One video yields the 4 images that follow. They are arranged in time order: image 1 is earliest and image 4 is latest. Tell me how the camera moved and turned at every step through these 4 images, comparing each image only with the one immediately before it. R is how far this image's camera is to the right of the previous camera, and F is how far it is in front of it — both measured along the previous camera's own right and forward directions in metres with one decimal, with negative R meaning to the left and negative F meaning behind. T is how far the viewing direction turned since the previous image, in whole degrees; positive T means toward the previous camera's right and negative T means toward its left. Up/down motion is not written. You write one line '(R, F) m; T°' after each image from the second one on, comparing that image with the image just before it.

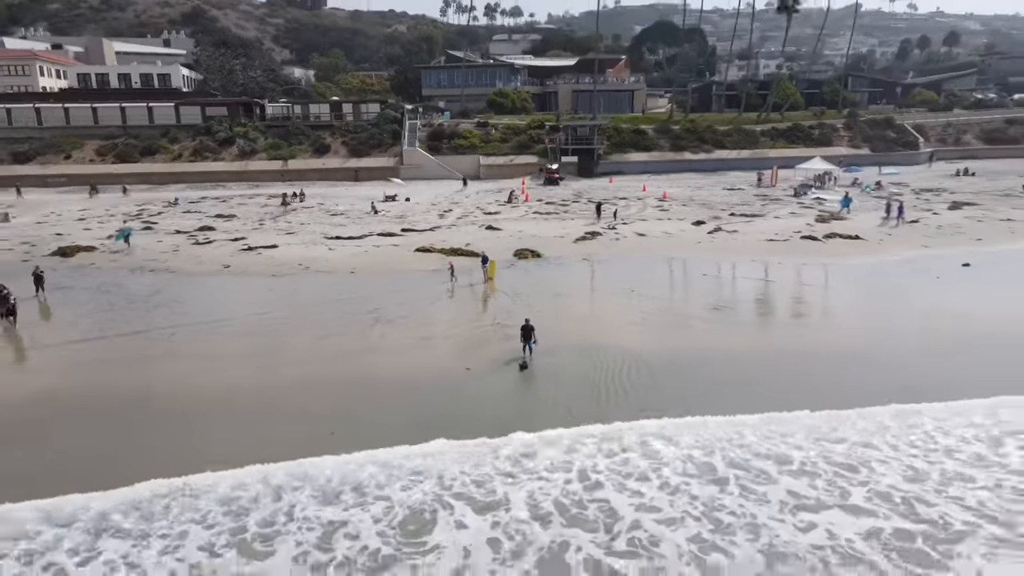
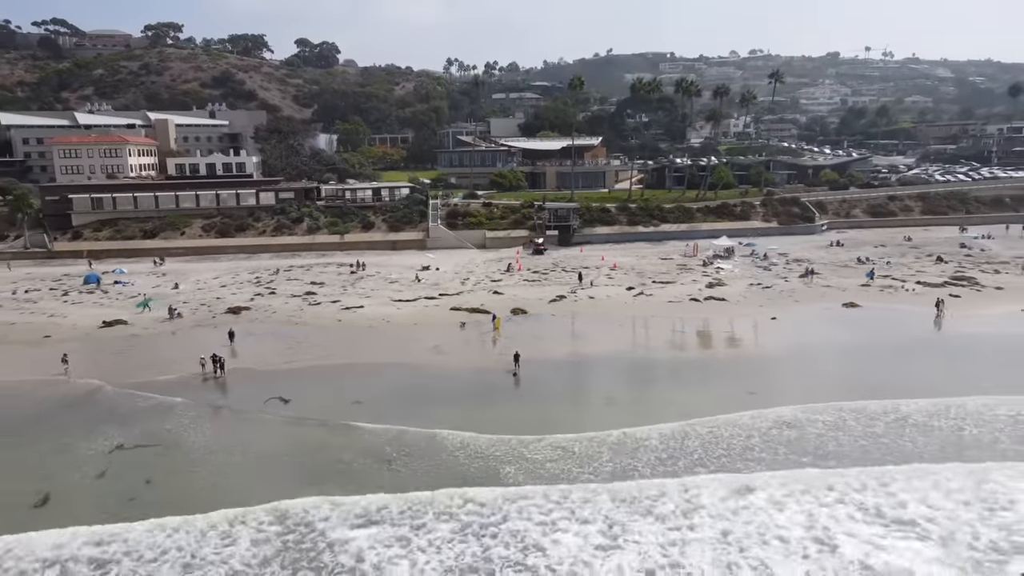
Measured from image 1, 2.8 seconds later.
(0.0, -12.0) m; 0°
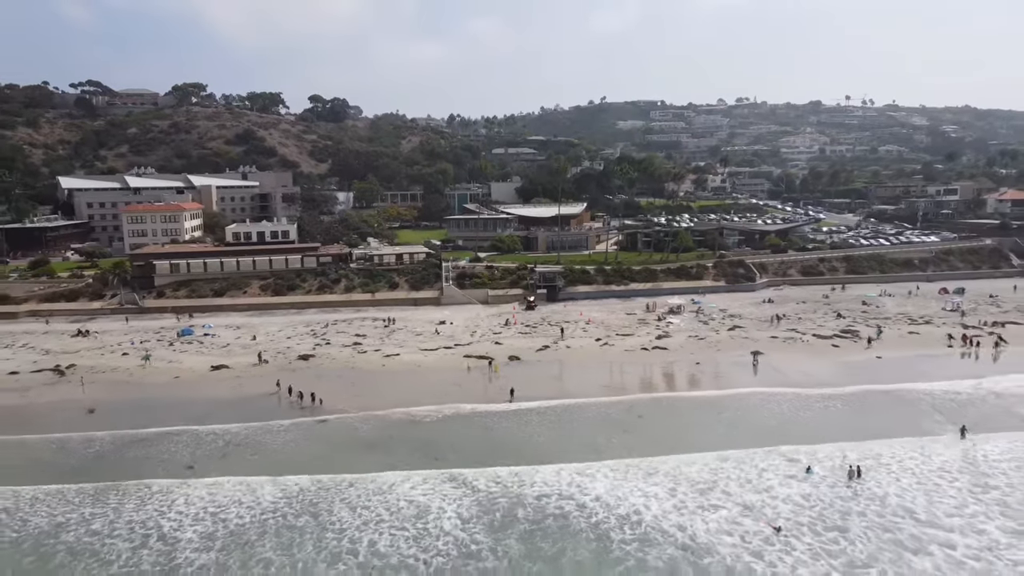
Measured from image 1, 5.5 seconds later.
(+0.1, -11.2) m; 0°
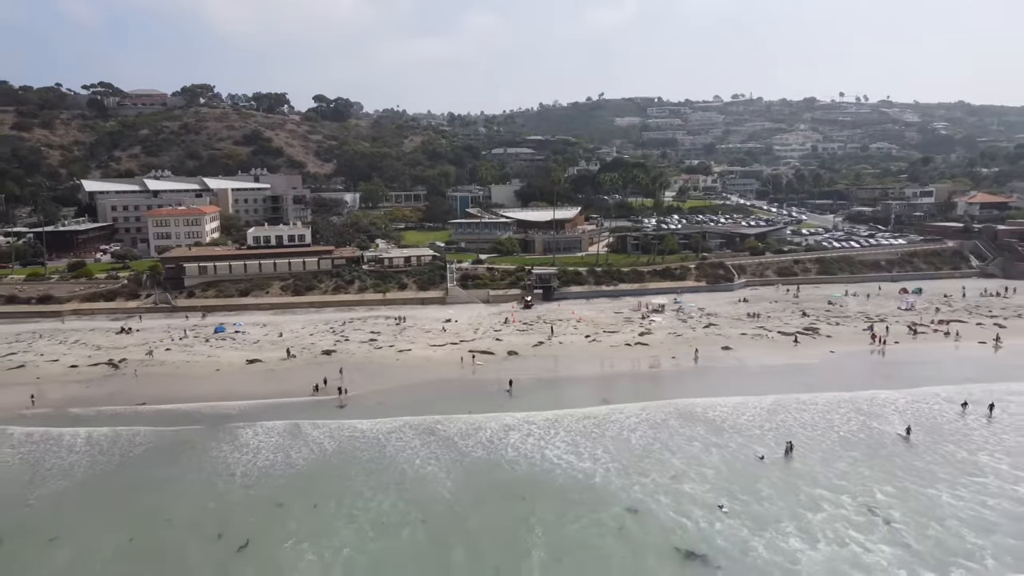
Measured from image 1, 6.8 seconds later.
(0.0, -5.5) m; 0°
